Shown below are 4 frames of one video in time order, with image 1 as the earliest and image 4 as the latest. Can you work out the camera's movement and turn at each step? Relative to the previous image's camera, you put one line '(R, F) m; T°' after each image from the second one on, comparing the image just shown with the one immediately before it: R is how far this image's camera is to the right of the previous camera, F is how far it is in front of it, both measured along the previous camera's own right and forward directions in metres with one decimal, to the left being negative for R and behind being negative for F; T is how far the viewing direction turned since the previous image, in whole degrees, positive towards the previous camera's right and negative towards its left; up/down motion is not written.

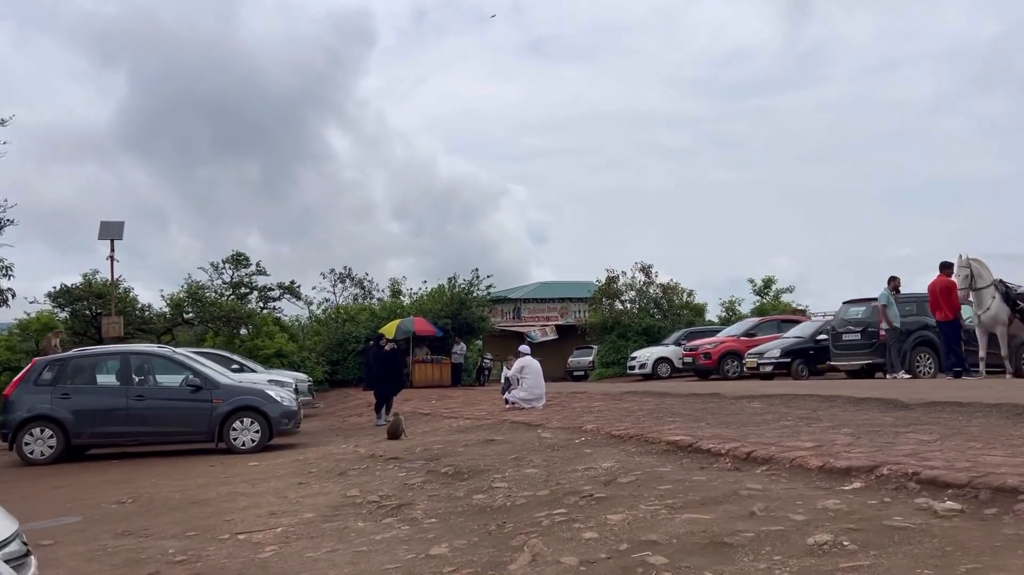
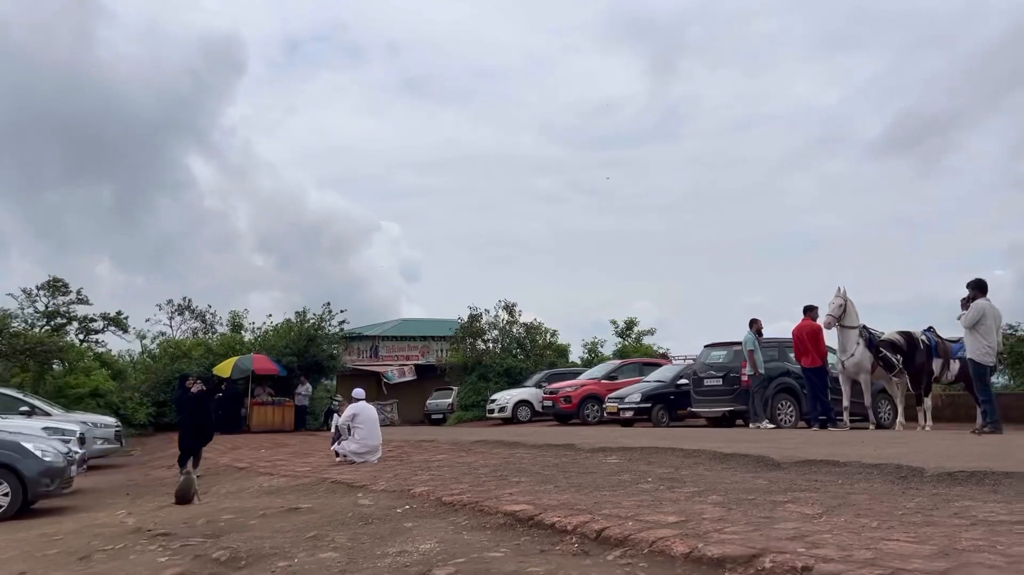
(+0.6, +1.7) m; +9°
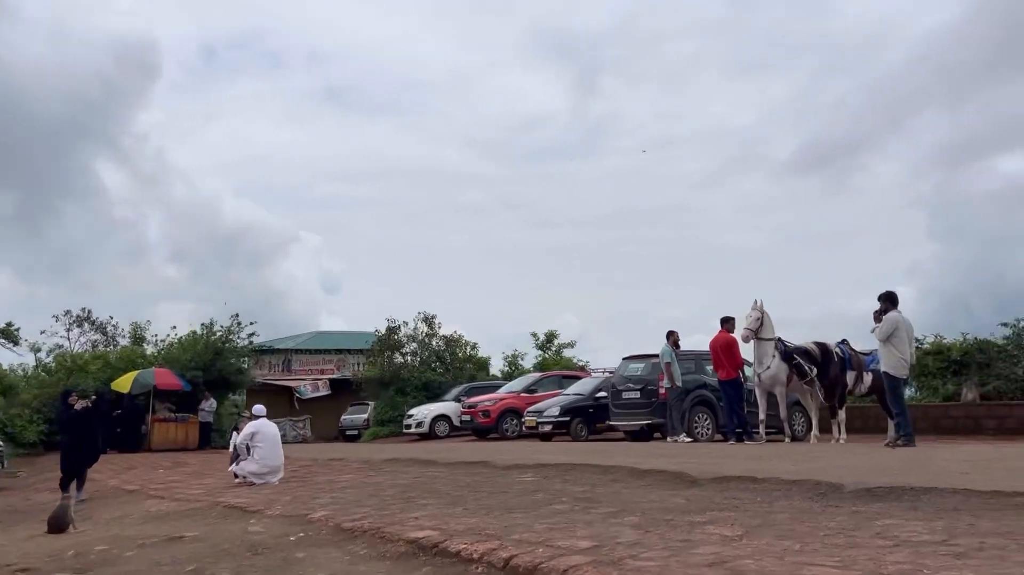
(+0.2, +0.5) m; +5°
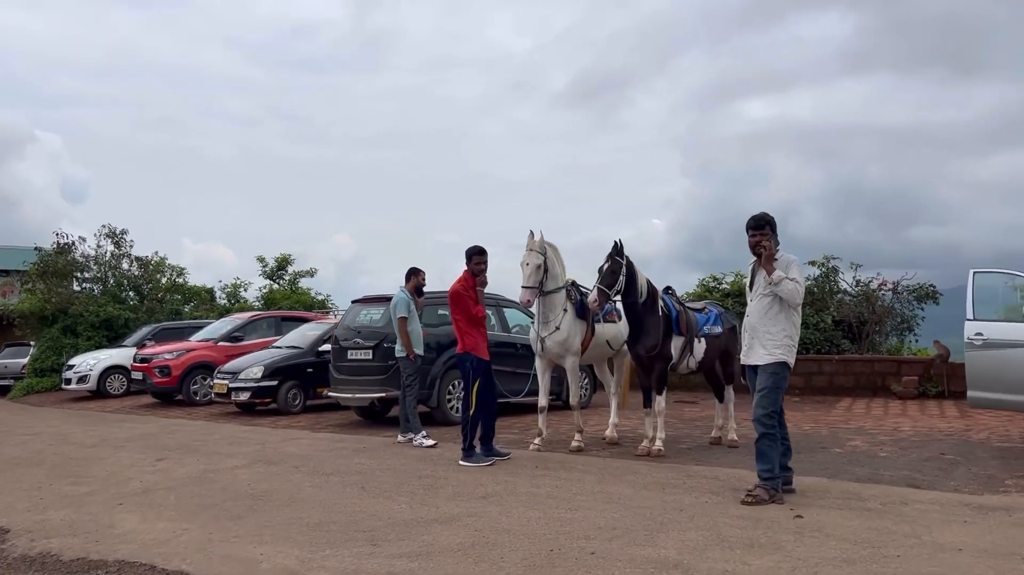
(+1.5, +5.8) m; +15°
